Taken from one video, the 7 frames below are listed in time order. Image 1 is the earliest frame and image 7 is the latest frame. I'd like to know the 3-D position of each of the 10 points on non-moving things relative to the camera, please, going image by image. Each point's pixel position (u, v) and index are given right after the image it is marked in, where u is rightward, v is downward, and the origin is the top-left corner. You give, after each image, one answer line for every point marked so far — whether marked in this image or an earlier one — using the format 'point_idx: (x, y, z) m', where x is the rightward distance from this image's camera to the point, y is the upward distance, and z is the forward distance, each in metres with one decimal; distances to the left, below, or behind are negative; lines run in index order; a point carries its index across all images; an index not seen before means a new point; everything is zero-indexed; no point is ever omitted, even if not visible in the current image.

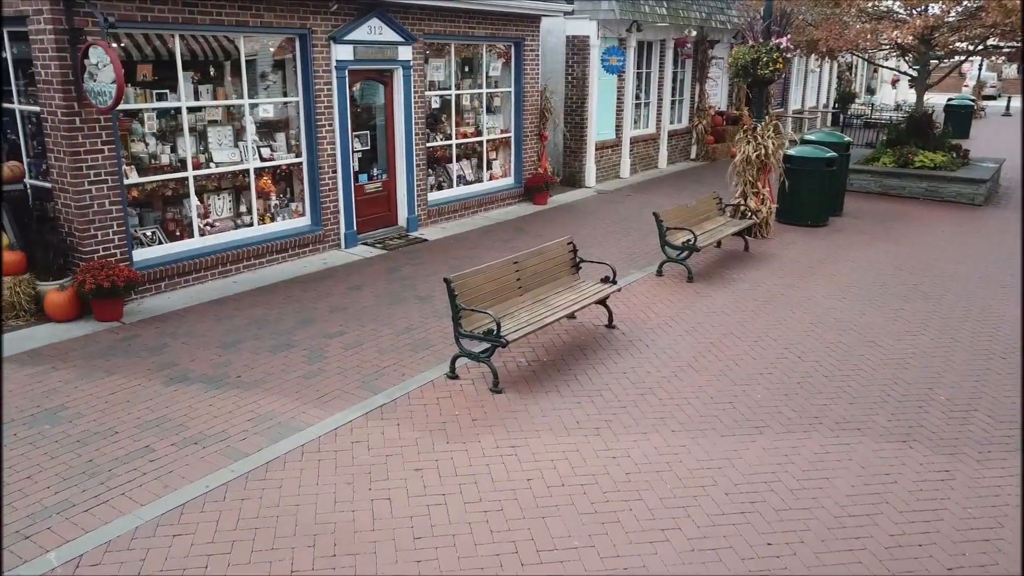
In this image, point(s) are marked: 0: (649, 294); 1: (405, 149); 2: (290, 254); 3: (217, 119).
0: (+1.6, -0.1, +9.0) m
1: (-1.5, +2.0, +11.4) m
2: (-2.8, +0.4, +9.9) m
3: (-3.4, +1.9, +9.1) m
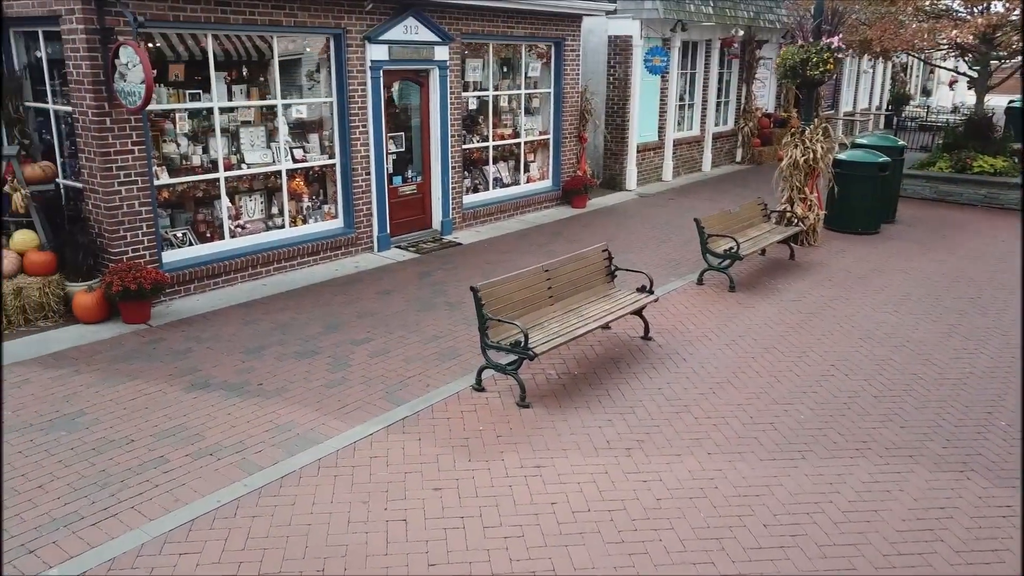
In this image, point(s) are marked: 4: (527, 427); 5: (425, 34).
0: (+1.9, -0.2, +8.6) m
1: (-1.0, +1.9, +11.2) m
2: (-2.3, +0.4, +9.8) m
3: (-3.0, +1.9, +9.0) m
4: (+0.1, -1.0, +5.7) m
5: (-1.1, +3.3, +10.4) m
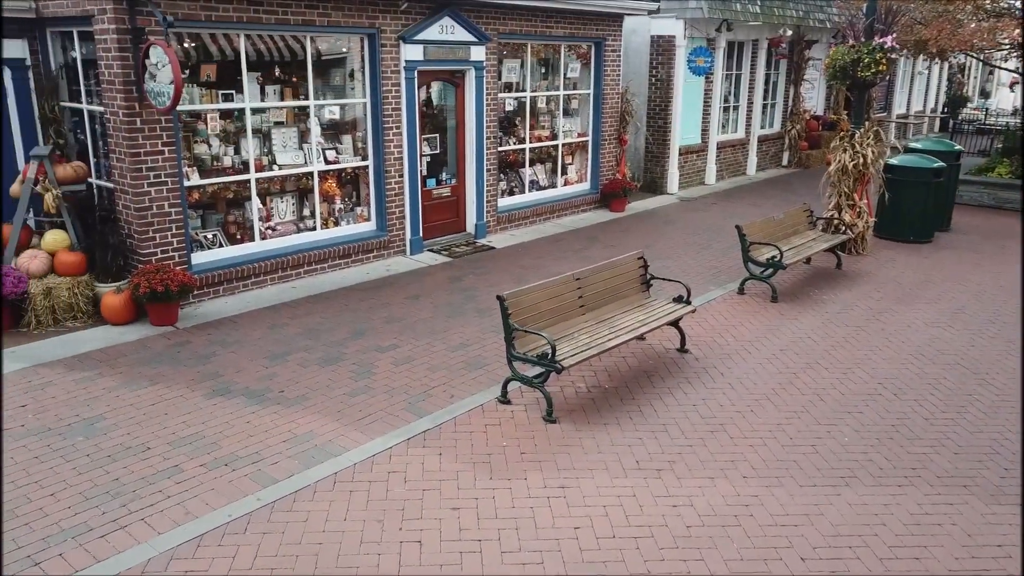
0: (+2.2, -0.3, +8.3) m
1: (-0.5, +1.9, +11.0) m
2: (-1.9, +0.3, +9.6) m
3: (-2.6, +1.9, +8.9) m
4: (+0.3, -1.1, +5.5) m
5: (-0.7, +3.3, +10.2) m
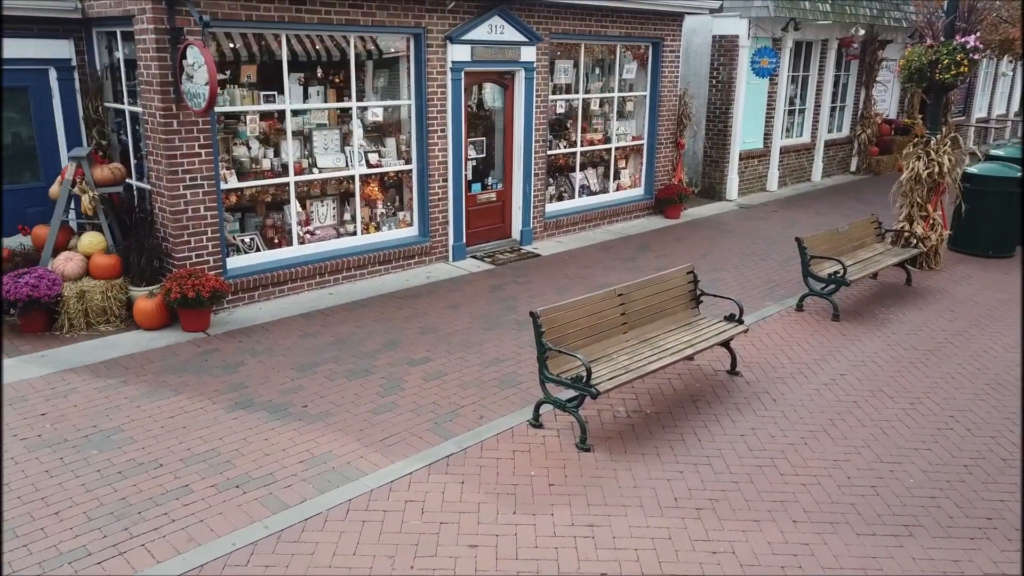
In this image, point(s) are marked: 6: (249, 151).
0: (+2.7, -0.4, +7.7) m
1: (+0.2, +1.7, +10.6) m
2: (-1.4, +0.3, +9.4) m
3: (-2.1, +1.8, +8.7) m
4: (+0.5, -1.2, +5.1) m
5: (0.0, +3.2, +9.9) m
6: (-2.7, +1.4, +8.2) m
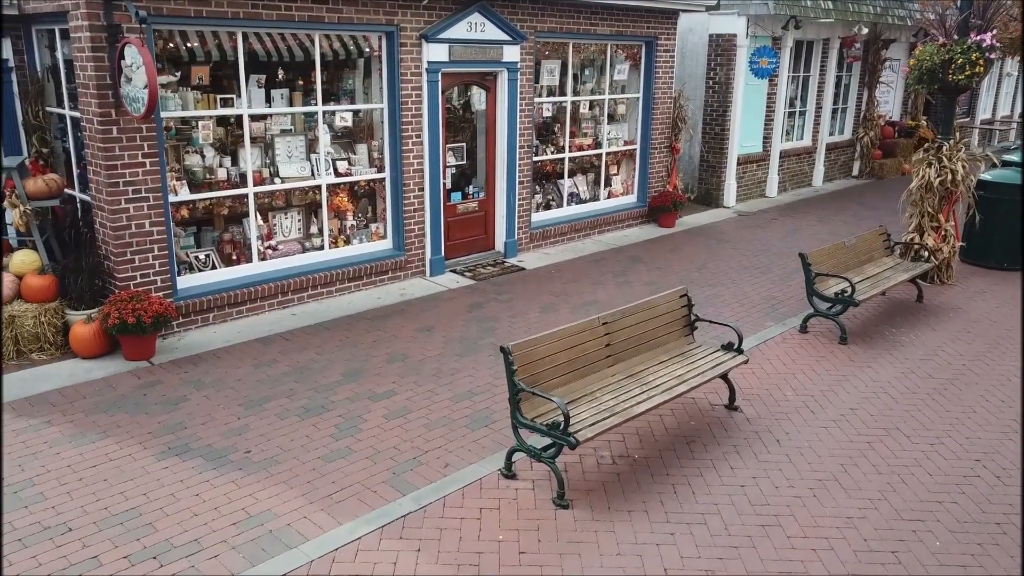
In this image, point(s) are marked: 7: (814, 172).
0: (+2.5, -0.6, +7.1) m
1: (-0.1, +1.6, +9.9) m
2: (-1.6, +0.1, +8.7) m
3: (-2.3, +1.6, +8.0) m
4: (+0.3, -1.4, +4.4) m
5: (-0.2, +3.0, +9.2) m
6: (-2.9, +1.2, +7.5) m
7: (+6.1, +2.3, +15.9) m
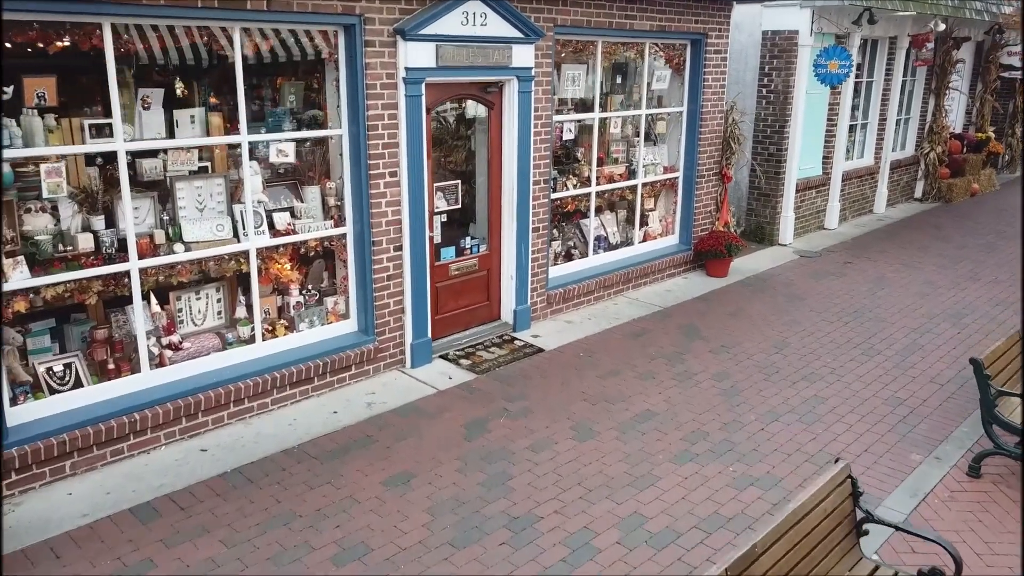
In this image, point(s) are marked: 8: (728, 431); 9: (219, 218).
0: (+2.6, -1.4, +4.4) m
1: (+0.1, +0.8, +7.3) m
2: (-1.5, -0.7, +6.1) m
3: (-2.1, +0.8, +5.4) m
4: (+0.4, -2.2, +1.8) m
5: (-0.1, +2.2, +6.6) m
6: (-2.8, +0.4, +4.8) m
7: (+6.1, +1.5, +13.3) m
8: (+1.5, -1.0, +5.7) m
9: (-2.1, +0.5, +5.6) m
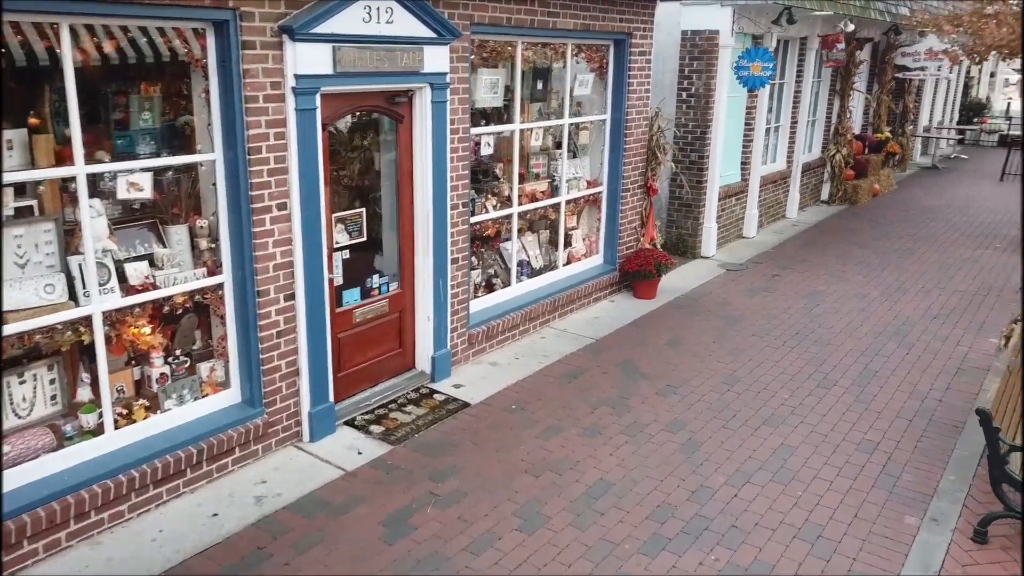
0: (+2.4, -1.7, +3.7) m
1: (-0.6, +0.4, +6.2) m
2: (-1.9, -1.1, +4.8) m
3: (-2.5, +0.4, +4.0) m
4: (+0.6, -2.5, +0.8) m
5: (-0.8, +1.8, +5.5) m
6: (-3.1, -0.1, +3.4) m
7: (+4.5, +1.4, +13.0) m
8: (+1.1, -1.3, +4.9) m
9: (-2.5, +0.1, +4.2) m
